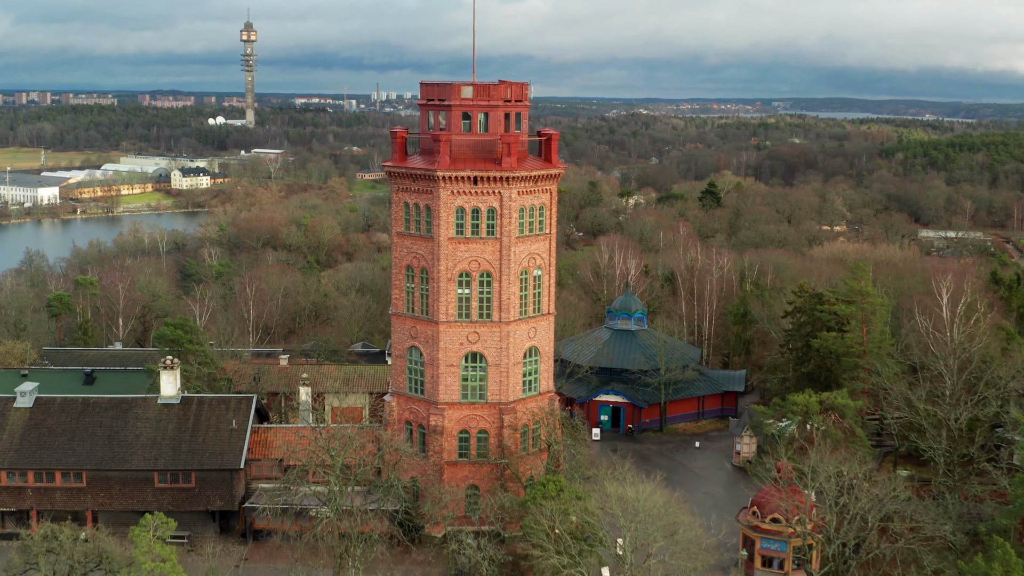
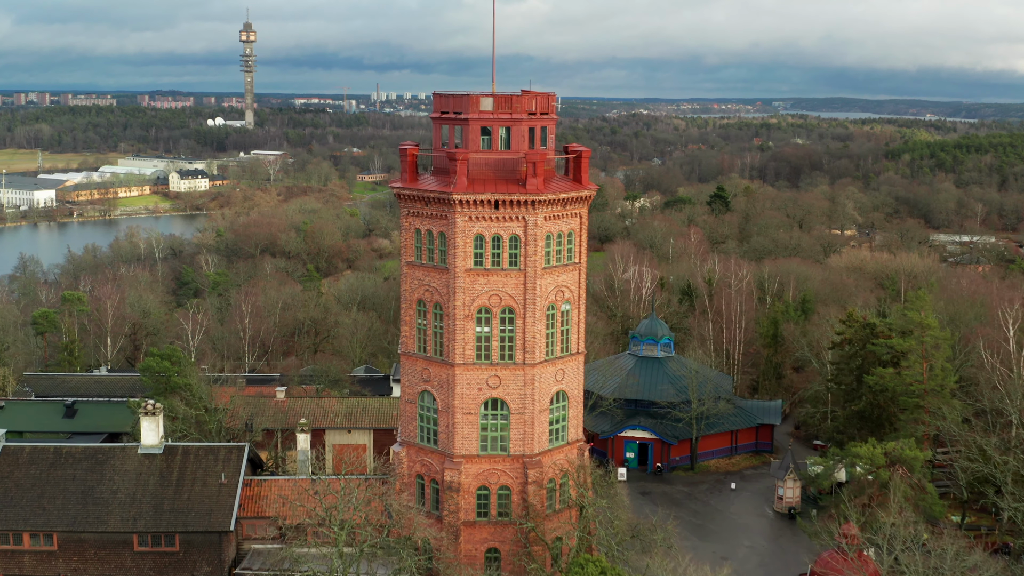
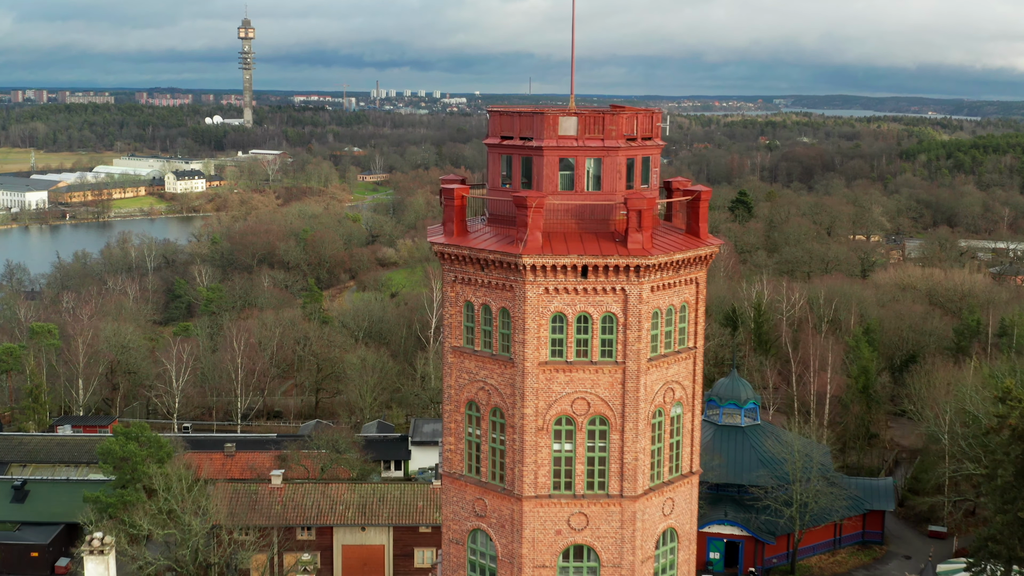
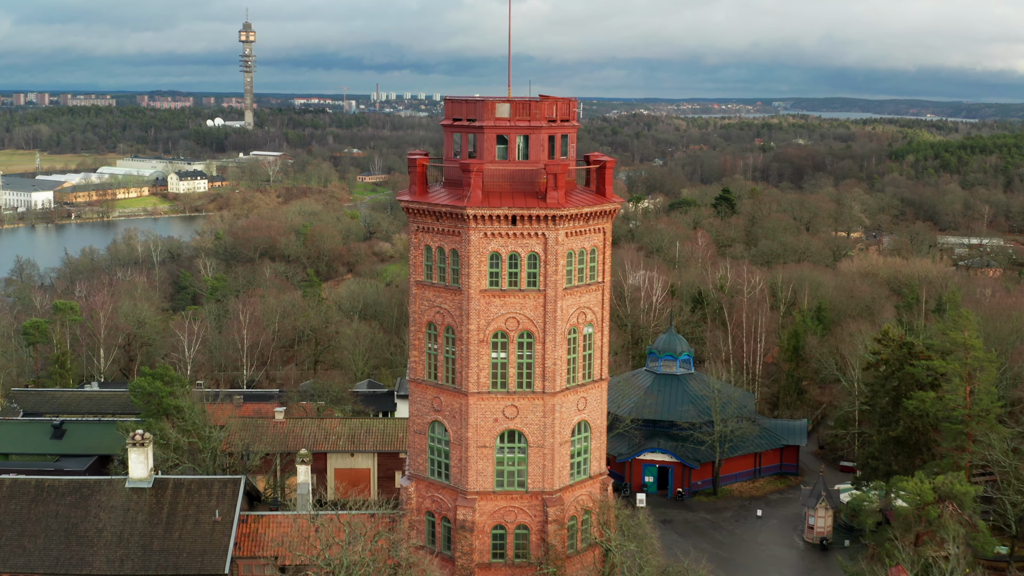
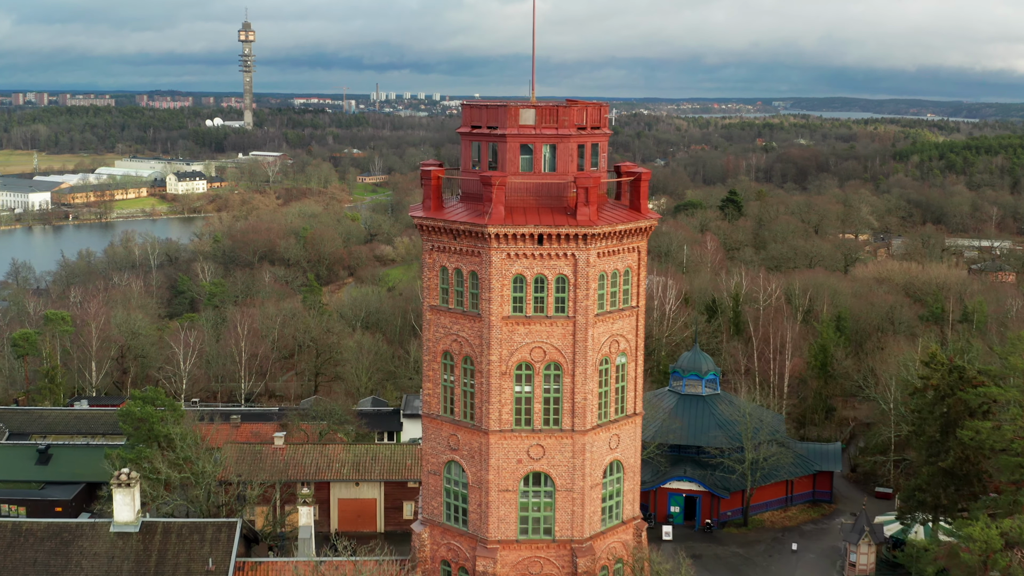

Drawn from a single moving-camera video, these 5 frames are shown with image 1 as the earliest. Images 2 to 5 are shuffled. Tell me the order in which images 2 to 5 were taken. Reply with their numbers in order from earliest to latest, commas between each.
2, 4, 5, 3
